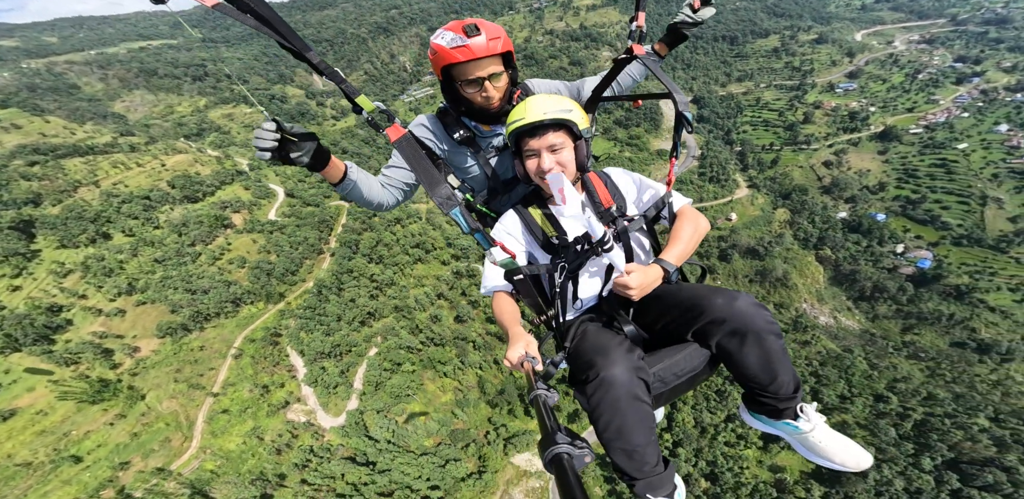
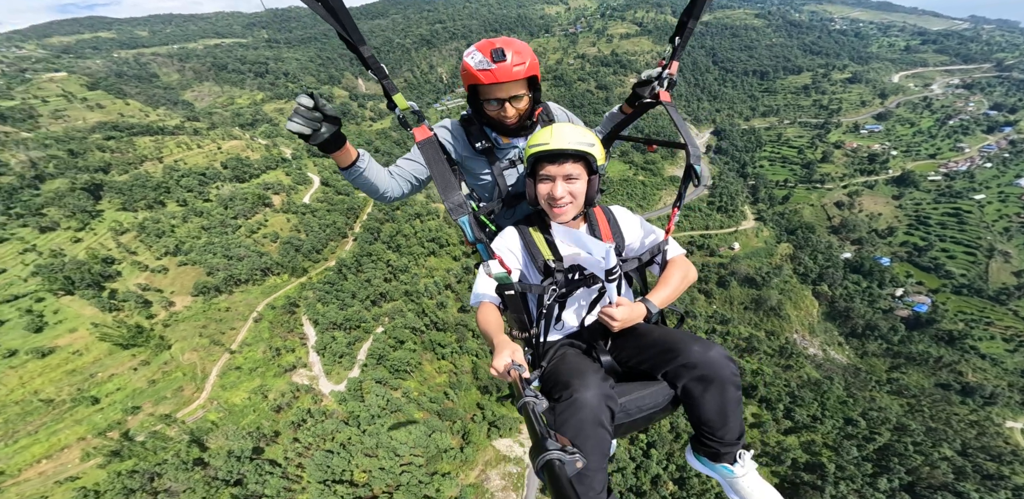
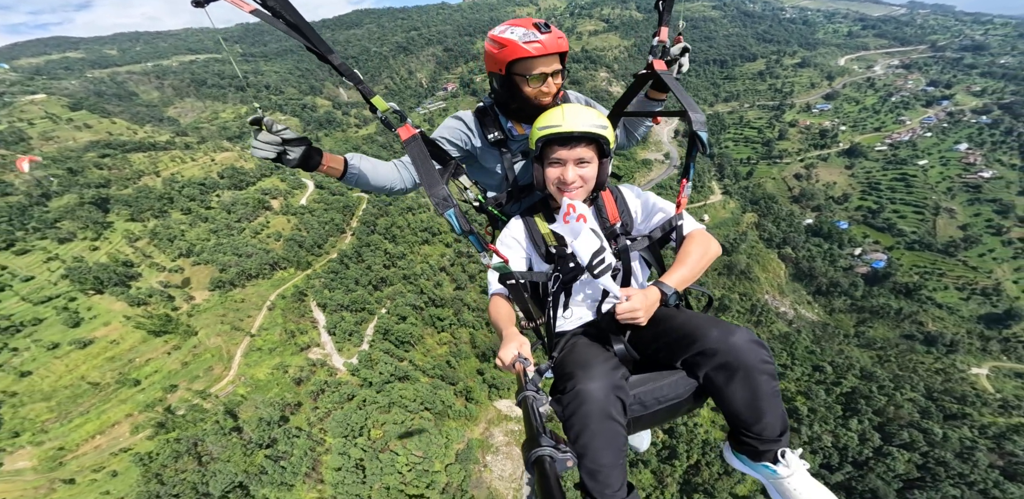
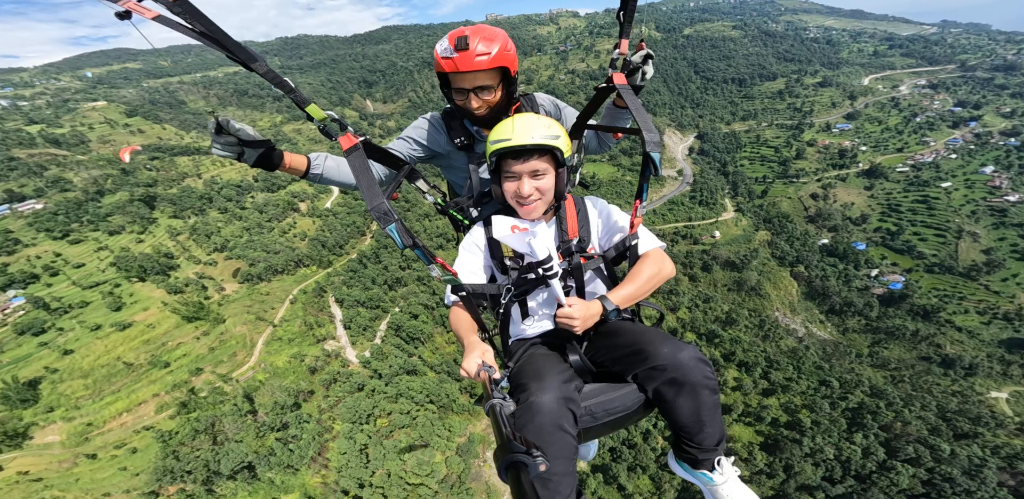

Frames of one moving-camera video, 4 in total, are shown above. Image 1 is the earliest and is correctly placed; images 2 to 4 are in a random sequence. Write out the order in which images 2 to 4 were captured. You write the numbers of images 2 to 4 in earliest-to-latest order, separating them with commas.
2, 3, 4
